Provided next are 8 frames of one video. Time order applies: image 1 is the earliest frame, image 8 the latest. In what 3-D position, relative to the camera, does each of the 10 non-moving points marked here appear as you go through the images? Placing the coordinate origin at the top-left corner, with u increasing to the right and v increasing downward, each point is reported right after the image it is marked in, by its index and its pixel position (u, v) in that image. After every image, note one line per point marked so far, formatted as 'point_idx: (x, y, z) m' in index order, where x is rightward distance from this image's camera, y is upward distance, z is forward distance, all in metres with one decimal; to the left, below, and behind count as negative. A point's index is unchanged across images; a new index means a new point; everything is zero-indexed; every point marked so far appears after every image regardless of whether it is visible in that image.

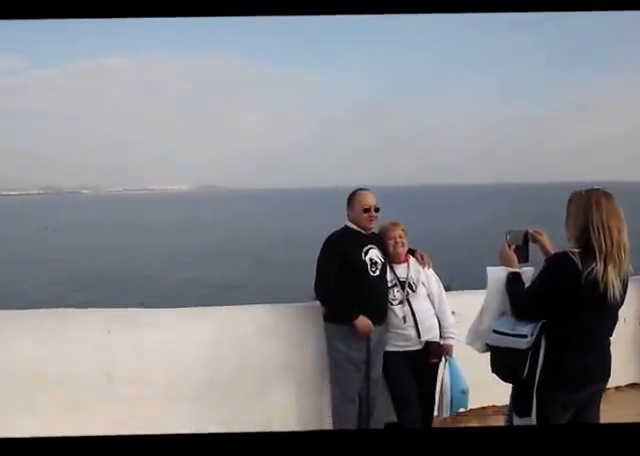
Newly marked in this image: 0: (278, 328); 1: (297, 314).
0: (-0.2, -0.5, +4.0) m
1: (-0.1, -0.4, +4.0) m
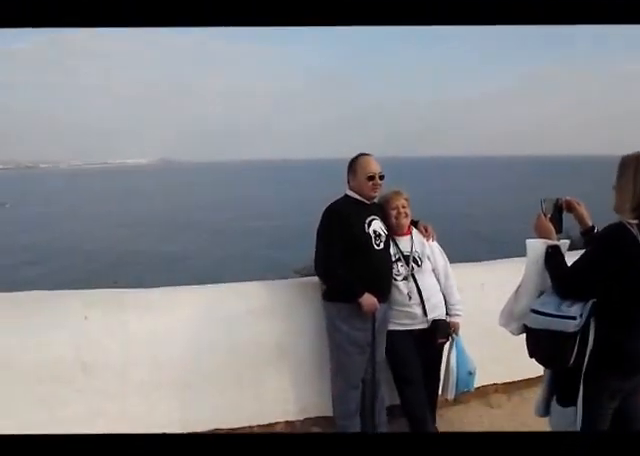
0: (-0.2, -0.4, +3.7) m
1: (-0.1, -0.3, +3.7) m
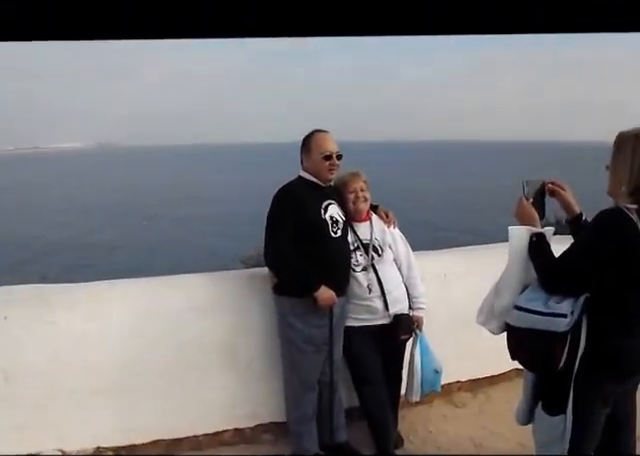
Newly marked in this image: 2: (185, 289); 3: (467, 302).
0: (-0.4, -0.3, +3.3) m
1: (-0.3, -0.3, +3.3) m
2: (-0.6, -0.3, +3.3) m
3: (+0.7, -0.4, +4.1) m
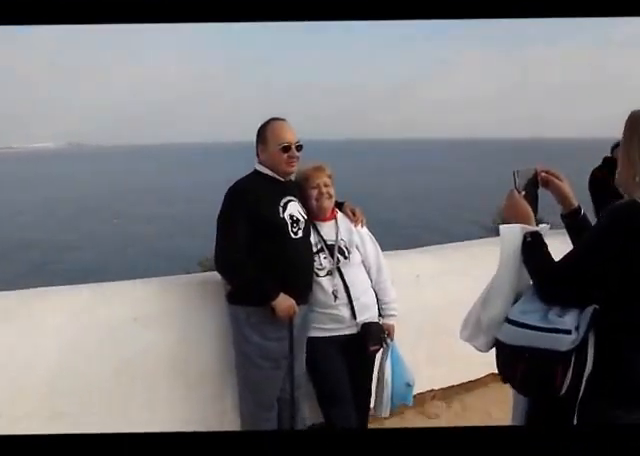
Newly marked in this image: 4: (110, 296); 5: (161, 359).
0: (-0.6, -0.3, +2.9) m
1: (-0.5, -0.3, +3.0) m
2: (-0.7, -0.3, +2.9) m
3: (+0.5, -0.4, +3.7) m
4: (-0.8, -0.3, +2.9) m
5: (-0.6, -0.5, +2.9) m
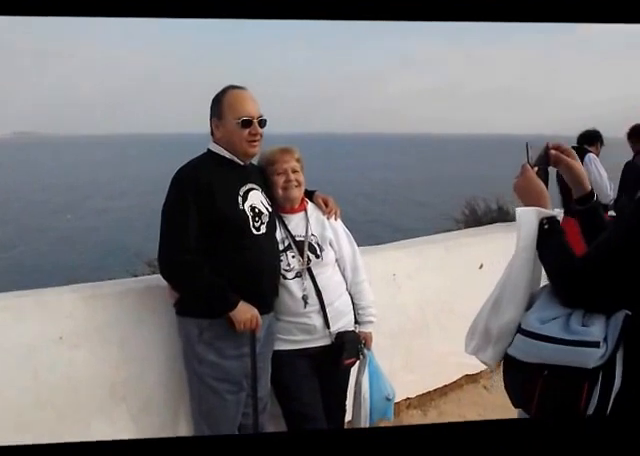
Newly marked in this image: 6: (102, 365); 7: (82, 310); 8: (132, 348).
0: (-0.7, -0.3, +2.4) m
1: (-0.6, -0.2, +2.5) m
2: (-0.8, -0.2, +2.4) m
3: (+0.4, -0.3, +3.3) m
4: (-0.9, -0.2, +2.4) m
5: (-0.7, -0.5, +2.4) m
6: (-0.7, -0.4, +2.4) m
7: (-0.7, -0.3, +2.4) m
8: (-0.6, -0.4, +2.5) m
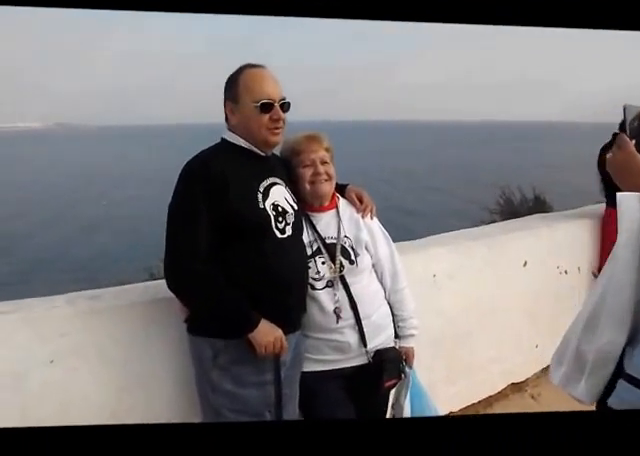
0: (-0.6, -0.3, +2.1) m
1: (-0.5, -0.2, +2.1) m
2: (-0.7, -0.3, +2.1) m
3: (+0.5, -0.3, +2.9) m
4: (-0.8, -0.3, +2.0) m
5: (-0.6, -0.5, +2.1) m
6: (-0.6, -0.4, +2.1) m
7: (-0.6, -0.3, +2.1) m
8: (-0.5, -0.4, +2.2) m
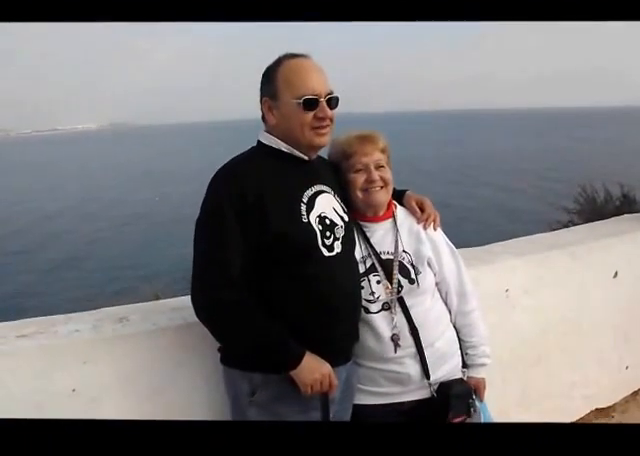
0: (-0.5, -0.3, +1.9) m
1: (-0.4, -0.3, +1.9) m
2: (-0.6, -0.3, +1.8) m
3: (+0.7, -0.3, +2.6) m
4: (-0.6, -0.3, +1.8) m
5: (-0.5, -0.5, +1.9) m
6: (-0.4, -0.5, +1.9) m
7: (-0.5, -0.3, +1.9) m
8: (-0.4, -0.4, +1.9) m
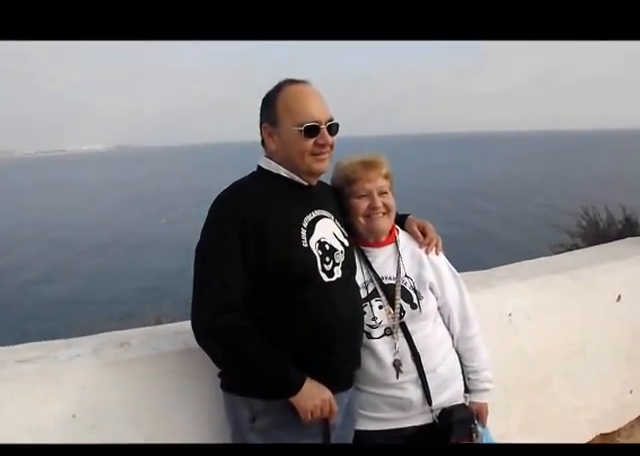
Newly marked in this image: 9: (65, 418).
0: (-0.5, -0.4, +1.9) m
1: (-0.4, -0.3, +1.9) m
2: (-0.6, -0.3, +1.8) m
3: (+0.7, -0.4, +2.6) m
4: (-0.6, -0.3, +1.8) m
5: (-0.5, -0.6, +1.9) m
6: (-0.4, -0.5, +1.9) m
7: (-0.5, -0.4, +1.9) m
8: (-0.4, -0.5, +1.9) m
9: (-0.6, -0.4, +1.8) m
